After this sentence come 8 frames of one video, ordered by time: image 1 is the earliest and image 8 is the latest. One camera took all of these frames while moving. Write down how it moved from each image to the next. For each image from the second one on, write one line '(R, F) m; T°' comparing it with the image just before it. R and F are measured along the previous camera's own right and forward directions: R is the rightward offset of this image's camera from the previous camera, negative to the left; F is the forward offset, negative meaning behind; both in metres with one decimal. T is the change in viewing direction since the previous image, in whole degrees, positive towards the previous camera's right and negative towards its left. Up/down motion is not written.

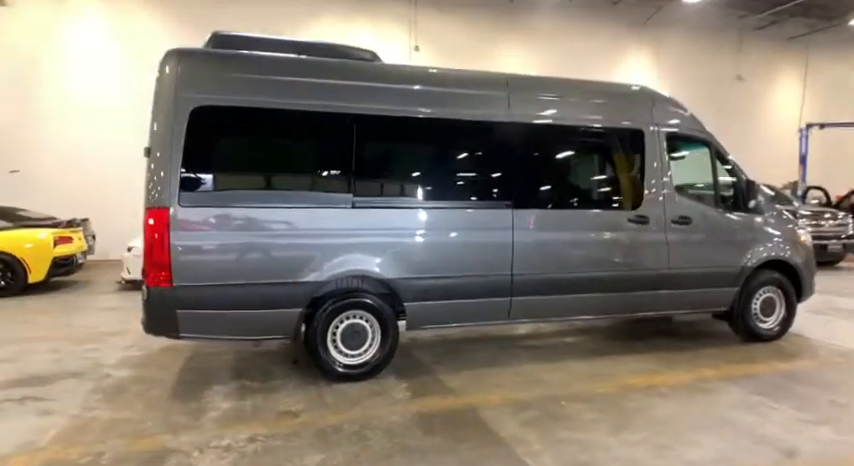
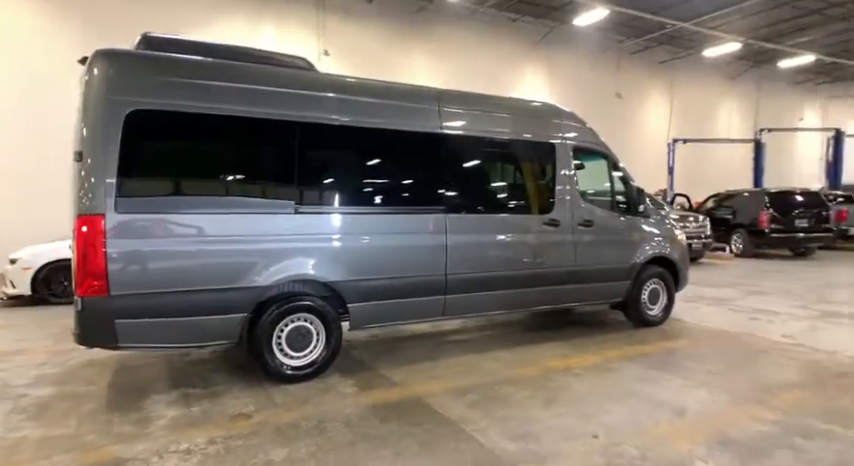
(-0.4, -0.3) m; +11°
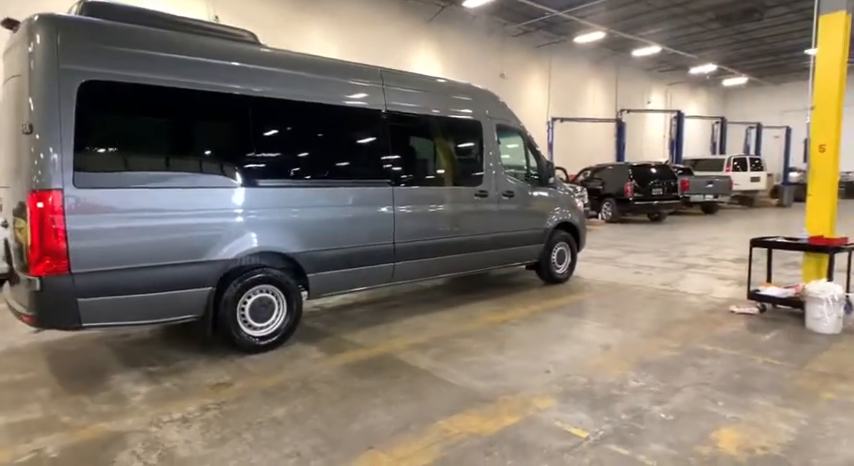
(-0.6, -0.3) m; +13°
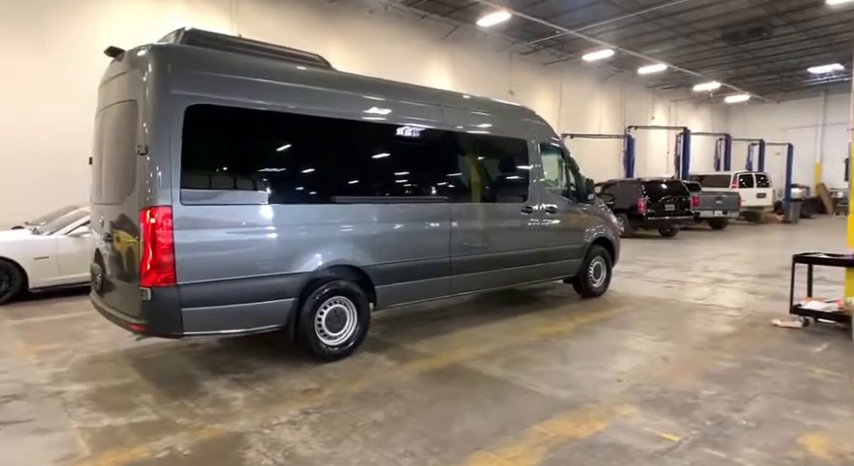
(-0.6, -0.2) m; 0°
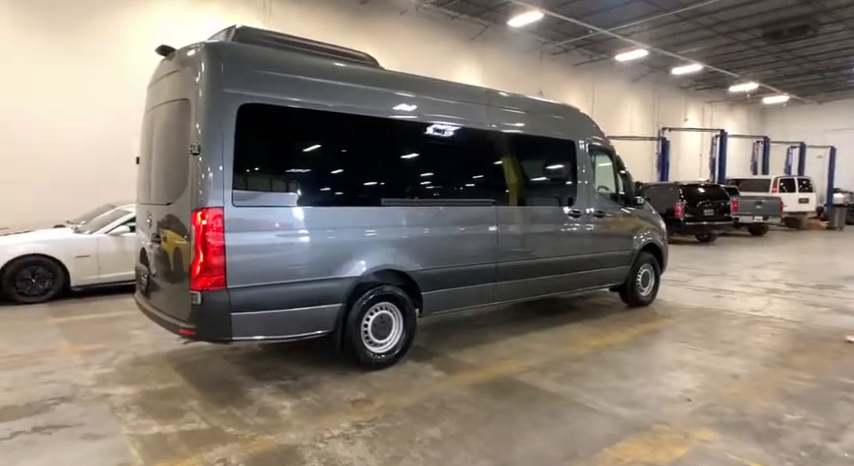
(-0.2, +0.2) m; -2°
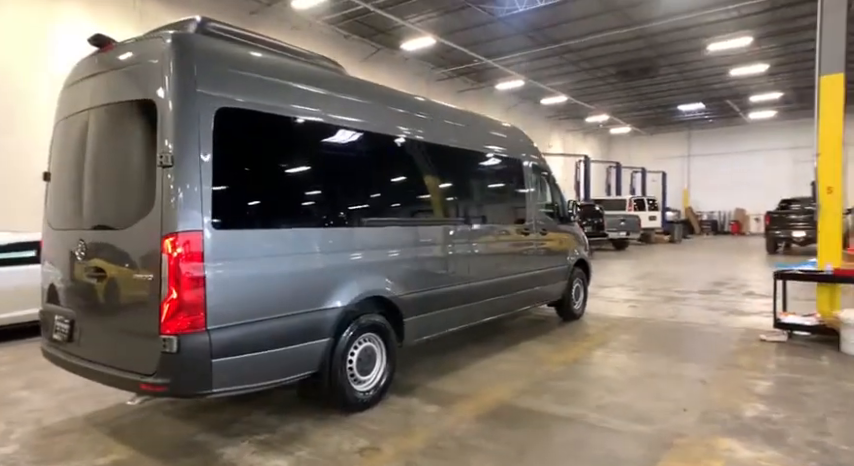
(-0.9, +0.4) m; +14°
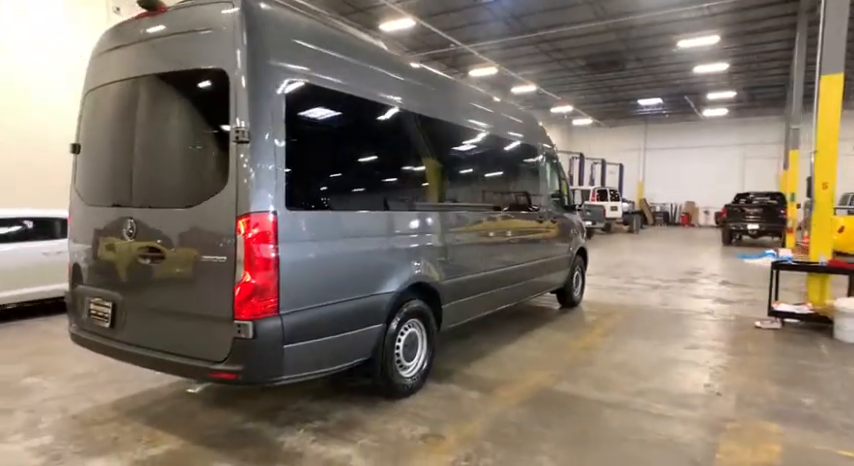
(-0.7, +0.1) m; +5°
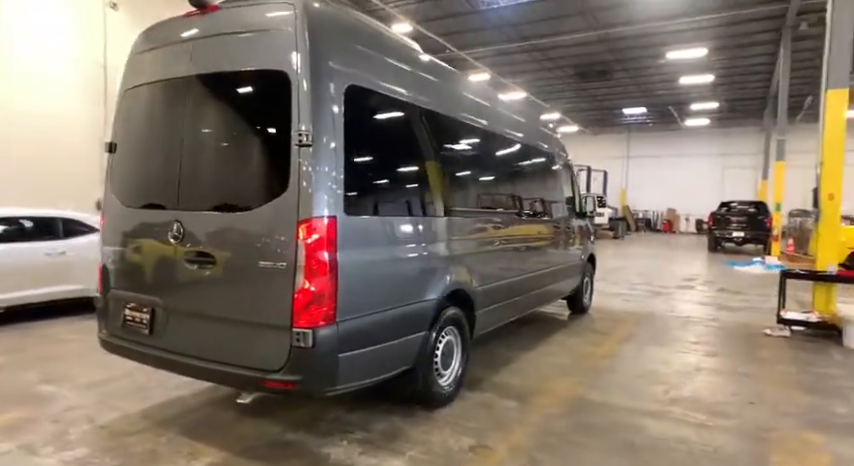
(-0.4, +0.1) m; +2°
